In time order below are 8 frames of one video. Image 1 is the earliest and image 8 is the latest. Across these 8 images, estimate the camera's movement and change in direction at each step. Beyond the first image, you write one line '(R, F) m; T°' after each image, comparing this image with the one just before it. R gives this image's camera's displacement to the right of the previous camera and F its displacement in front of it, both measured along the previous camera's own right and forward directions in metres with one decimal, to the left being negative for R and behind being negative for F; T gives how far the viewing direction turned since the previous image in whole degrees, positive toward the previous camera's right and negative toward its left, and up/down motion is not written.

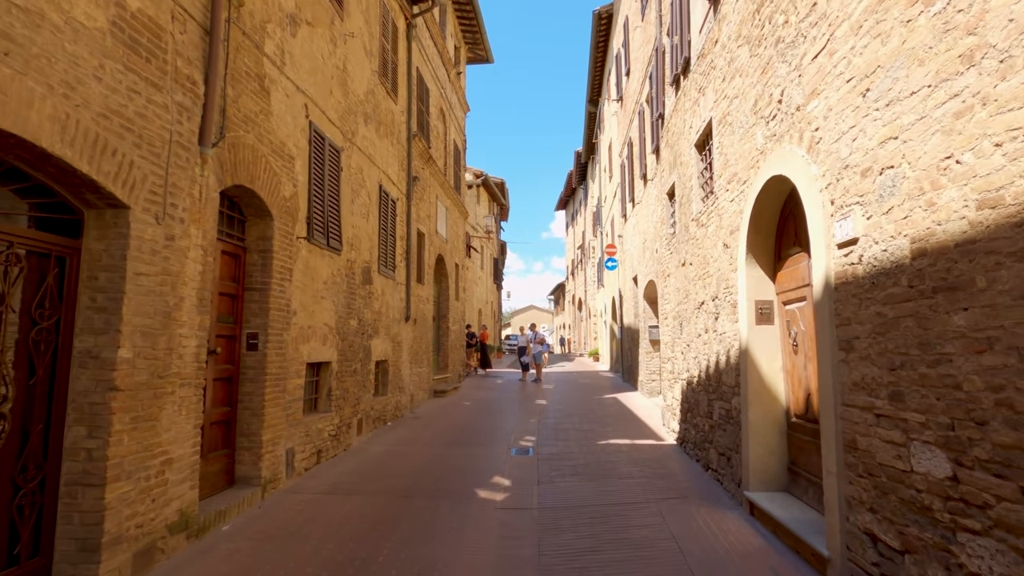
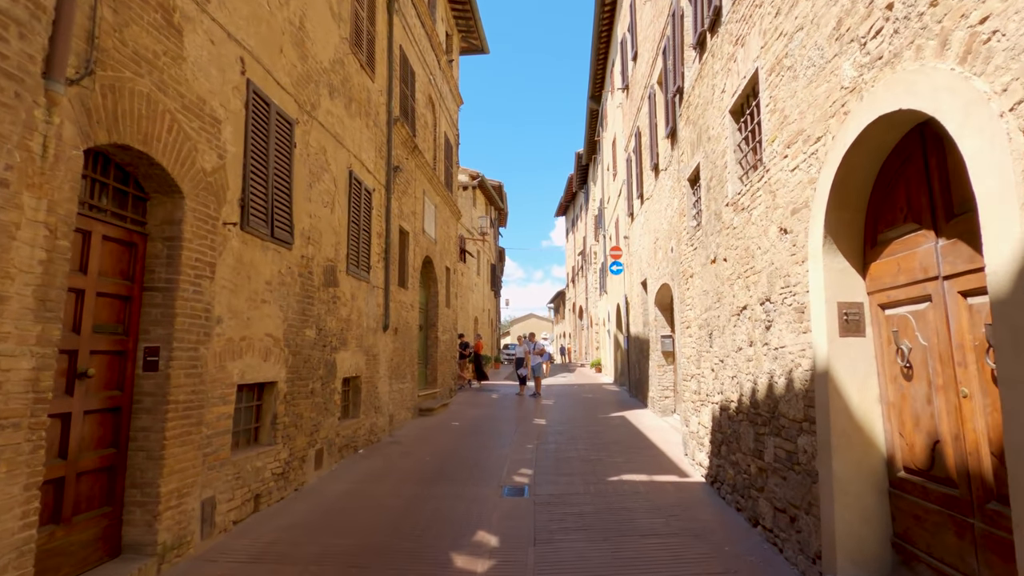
(+0.1, +1.3) m; 0°
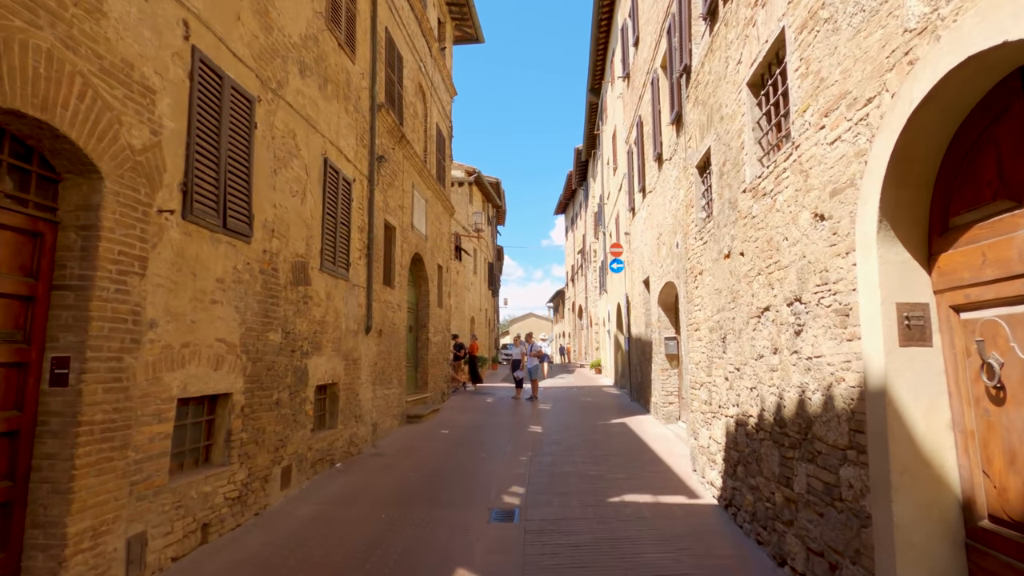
(+0.1, +0.7) m; 0°
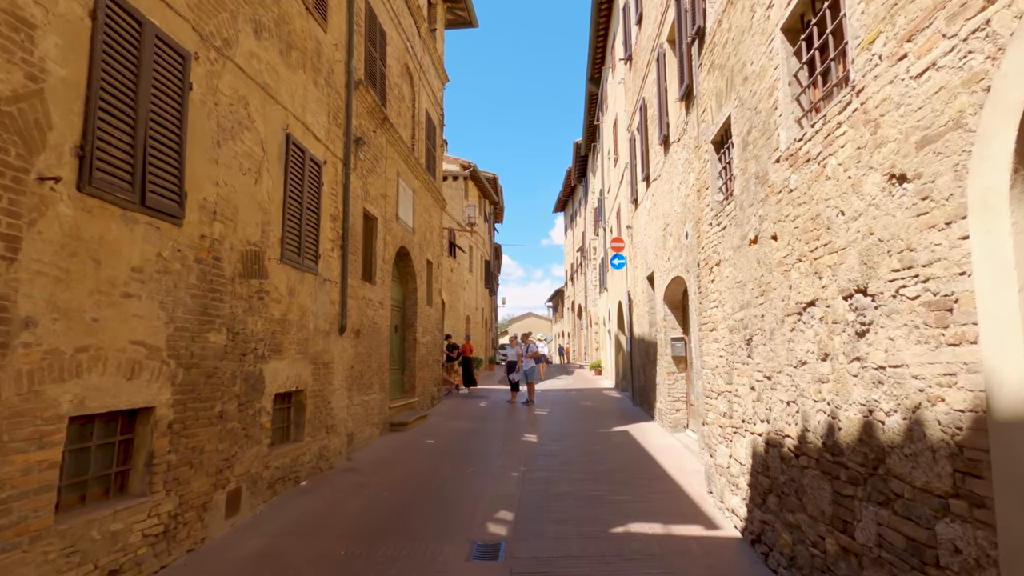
(+0.1, +0.8) m; 0°
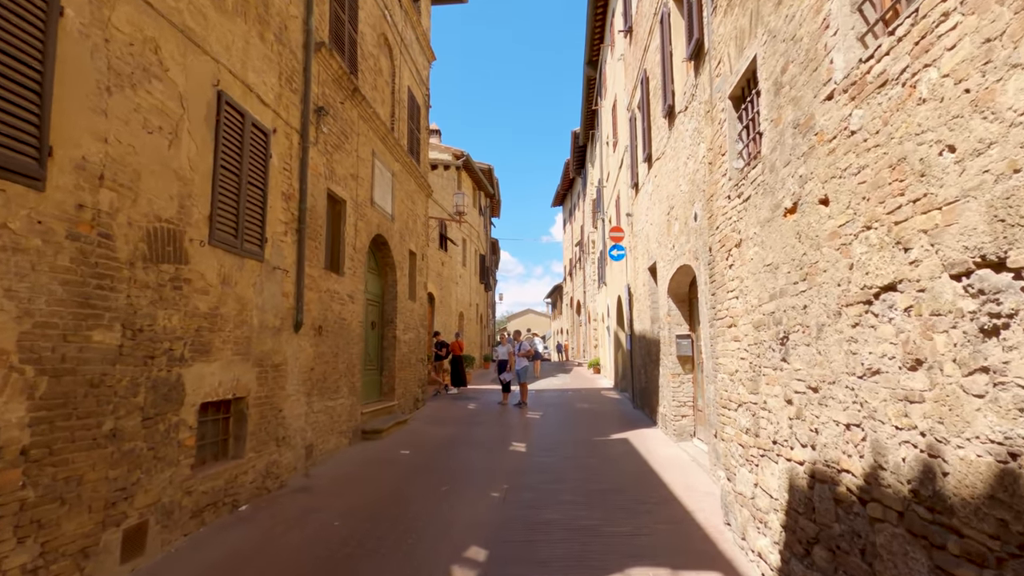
(+0.2, +1.0) m; 0°
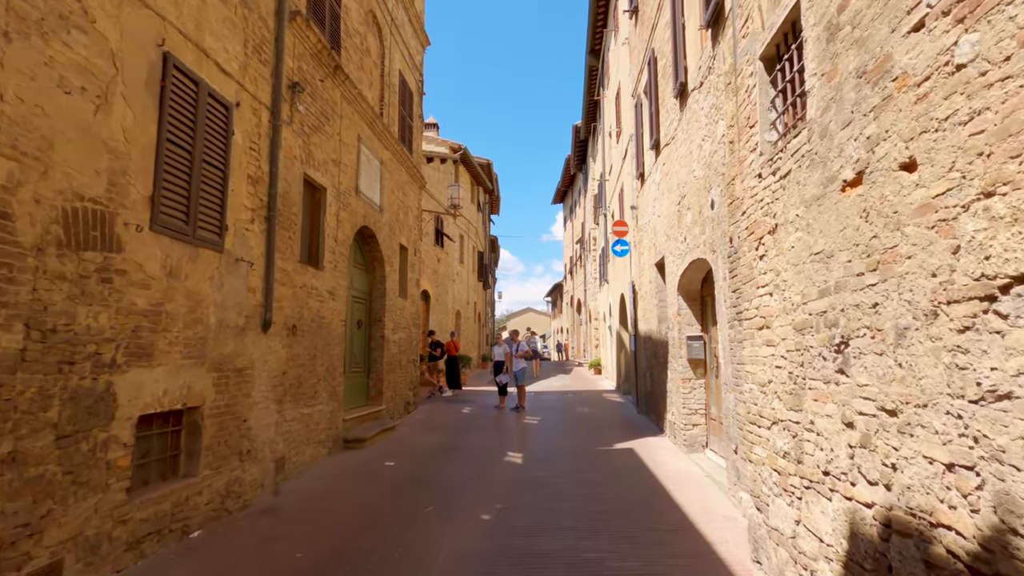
(+0.1, +0.7) m; 0°
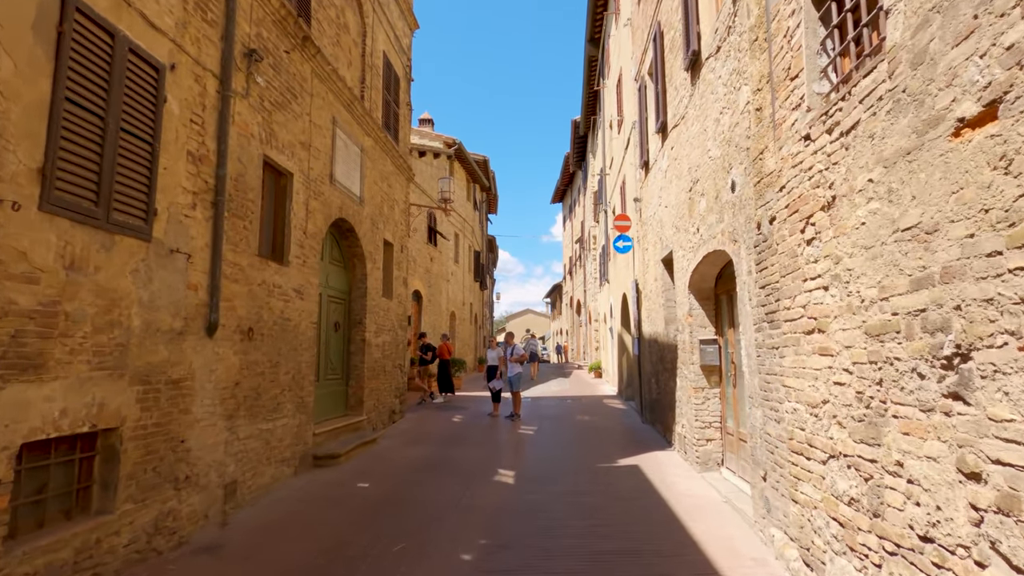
(+0.1, +0.8) m; 0°
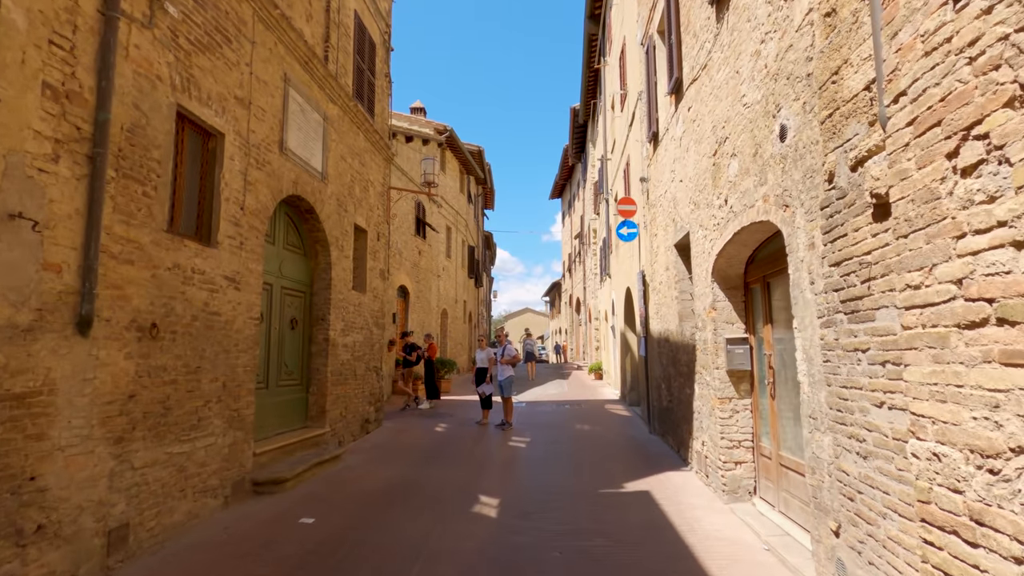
(+0.2, +1.2) m; 0°
